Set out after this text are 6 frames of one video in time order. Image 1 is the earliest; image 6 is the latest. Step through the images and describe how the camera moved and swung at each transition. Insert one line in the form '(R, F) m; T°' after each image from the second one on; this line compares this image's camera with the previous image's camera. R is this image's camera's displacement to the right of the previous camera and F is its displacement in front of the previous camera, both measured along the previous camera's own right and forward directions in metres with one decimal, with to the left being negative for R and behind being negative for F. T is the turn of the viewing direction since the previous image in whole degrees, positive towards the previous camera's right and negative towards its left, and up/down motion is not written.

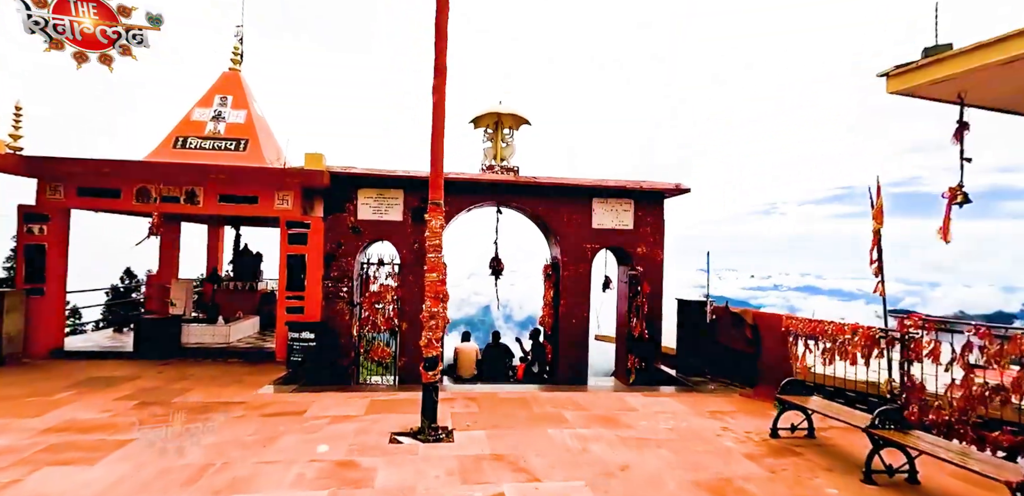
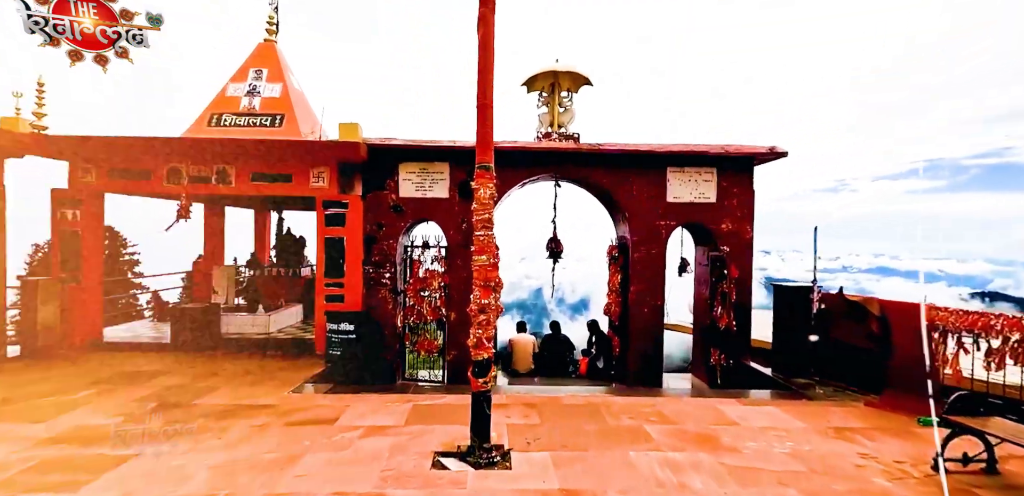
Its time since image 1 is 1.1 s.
(-0.1, +1.0) m; -6°
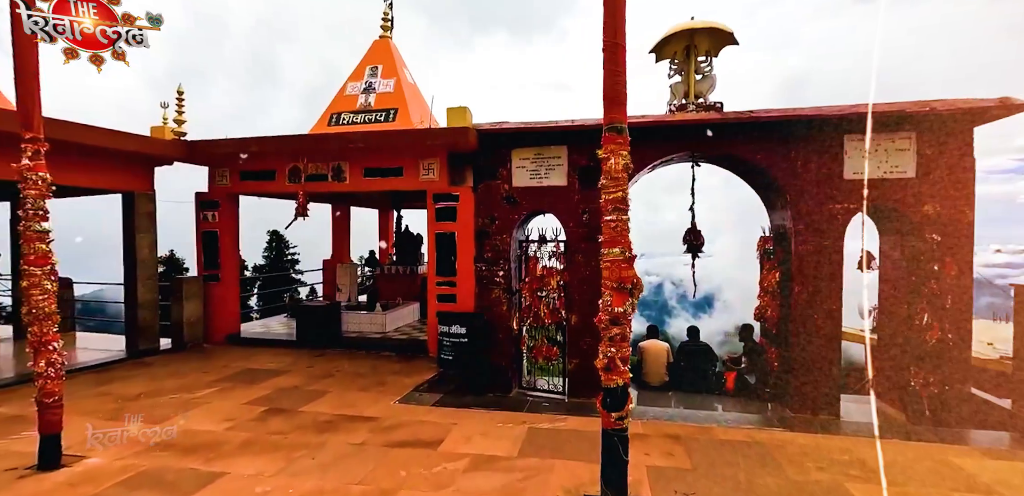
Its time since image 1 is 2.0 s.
(-0.1, +0.9) m; -14°
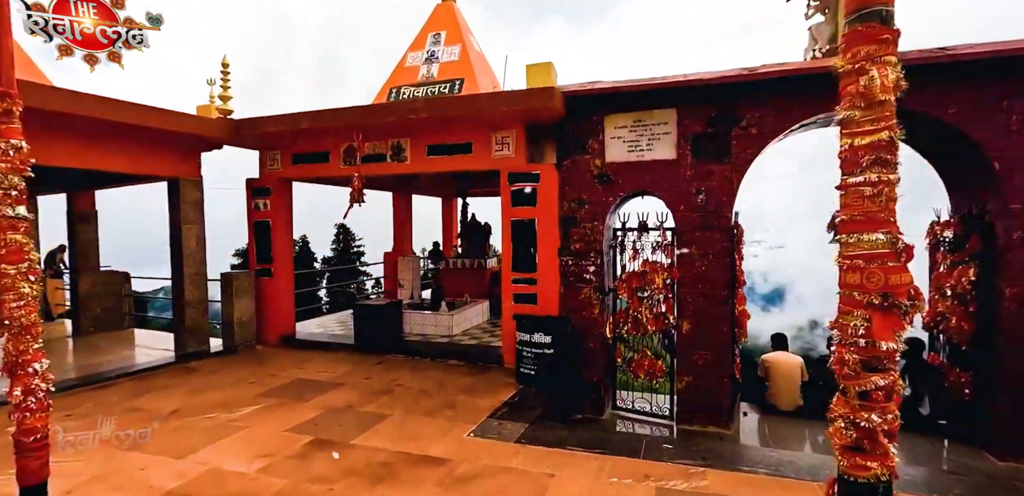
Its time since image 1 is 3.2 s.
(-0.4, +1.1) m; -7°
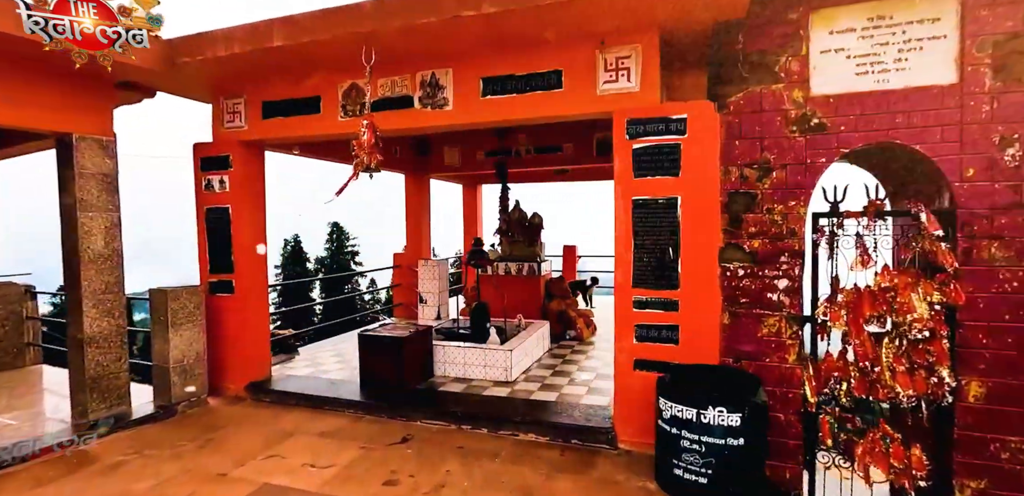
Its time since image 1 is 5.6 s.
(-0.8, +2.3) m; +1°
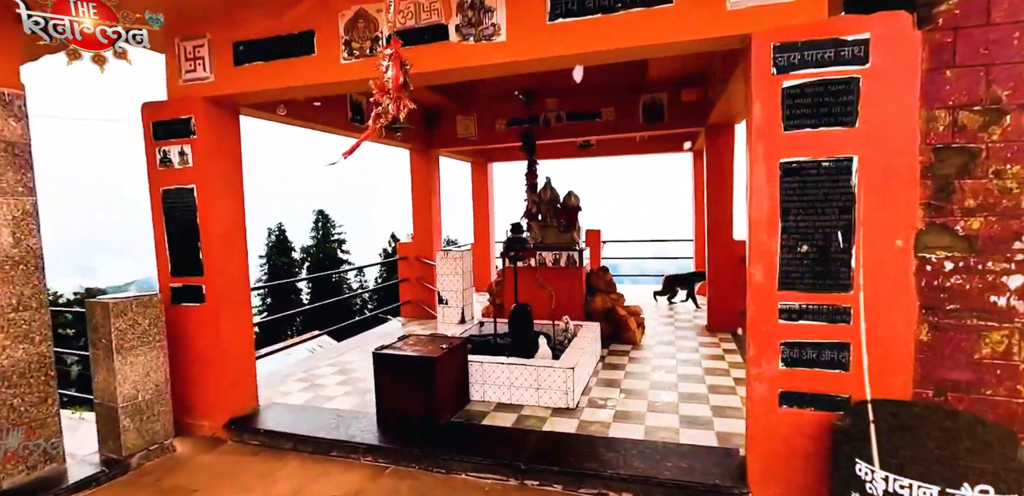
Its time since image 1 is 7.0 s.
(-0.5, +1.0) m; +2°
